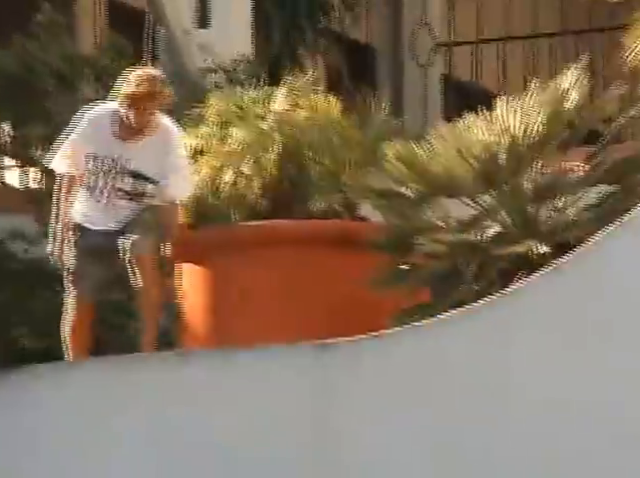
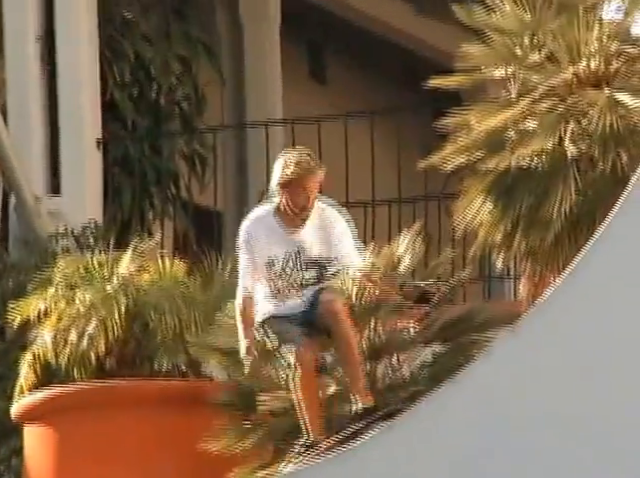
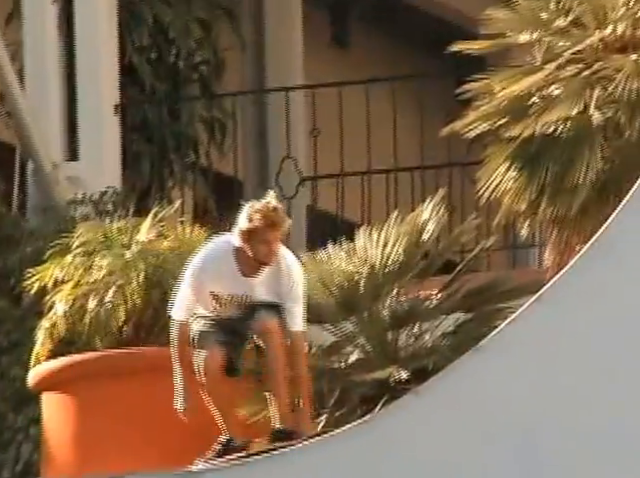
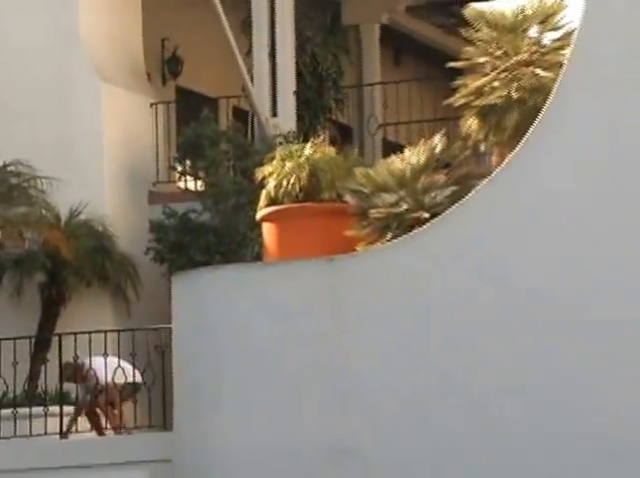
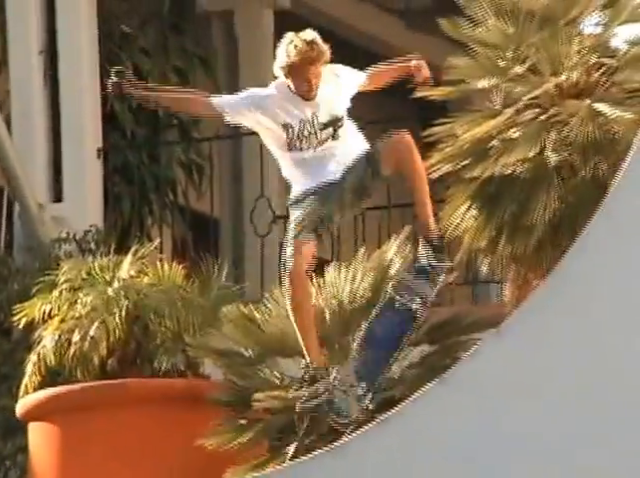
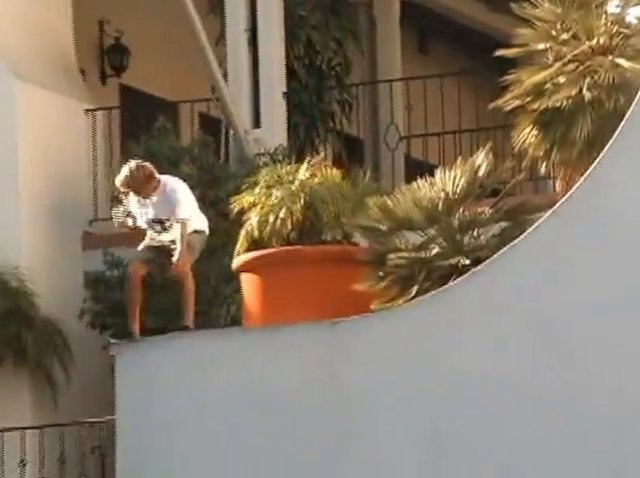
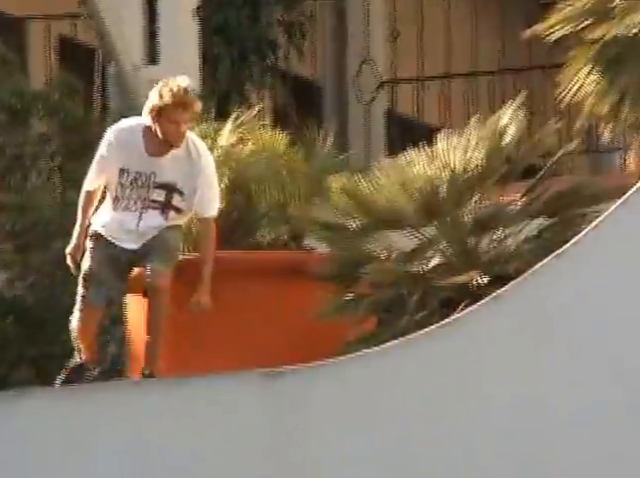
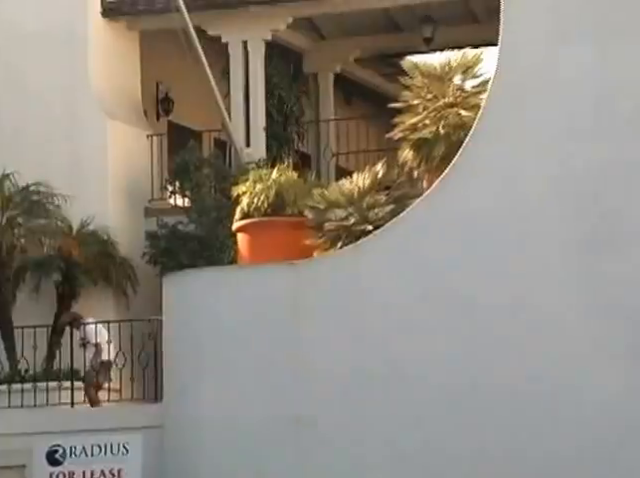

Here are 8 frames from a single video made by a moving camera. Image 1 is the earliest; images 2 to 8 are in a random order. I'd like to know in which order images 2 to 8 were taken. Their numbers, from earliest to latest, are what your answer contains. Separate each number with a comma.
7, 3, 2, 5, 6, 4, 8
